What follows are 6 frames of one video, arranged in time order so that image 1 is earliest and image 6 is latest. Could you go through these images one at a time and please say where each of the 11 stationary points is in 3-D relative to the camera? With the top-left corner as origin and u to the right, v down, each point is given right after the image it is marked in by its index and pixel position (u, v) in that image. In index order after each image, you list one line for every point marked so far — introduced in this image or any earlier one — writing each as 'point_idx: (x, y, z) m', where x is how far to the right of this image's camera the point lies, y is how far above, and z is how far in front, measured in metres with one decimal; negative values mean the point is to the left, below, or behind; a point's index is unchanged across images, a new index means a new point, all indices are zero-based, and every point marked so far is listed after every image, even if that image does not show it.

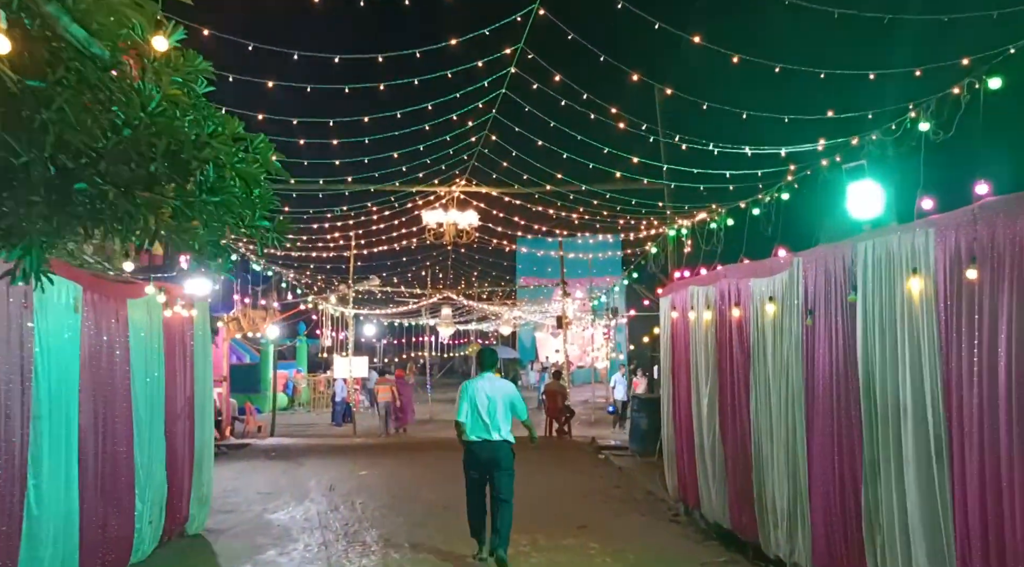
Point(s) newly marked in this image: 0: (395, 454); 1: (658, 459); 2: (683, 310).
0: (-2.4, -3.5, +16.3) m
1: (+2.6, -3.1, +14.1) m
2: (+2.0, -0.3, +9.2) m
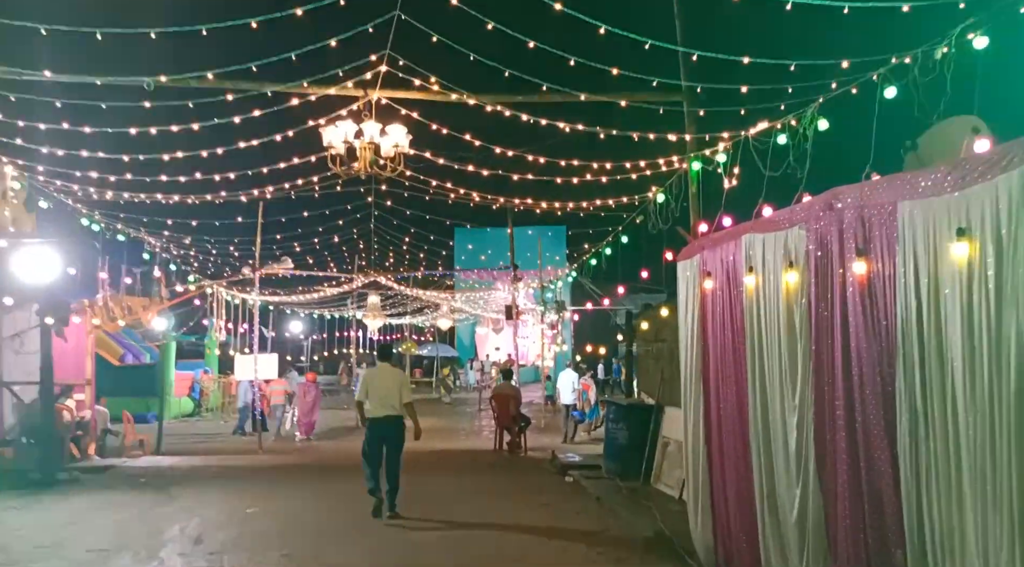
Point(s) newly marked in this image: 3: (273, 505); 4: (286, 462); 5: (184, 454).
0: (-3.3, -3.1, +12.6) m
1: (+1.8, -2.7, +10.9) m
2: (+1.6, +0.1, +6.0) m
3: (-3.1, -2.9, +10.4) m
4: (-4.1, -3.2, +14.3) m
5: (-7.0, -3.7, +16.9) m
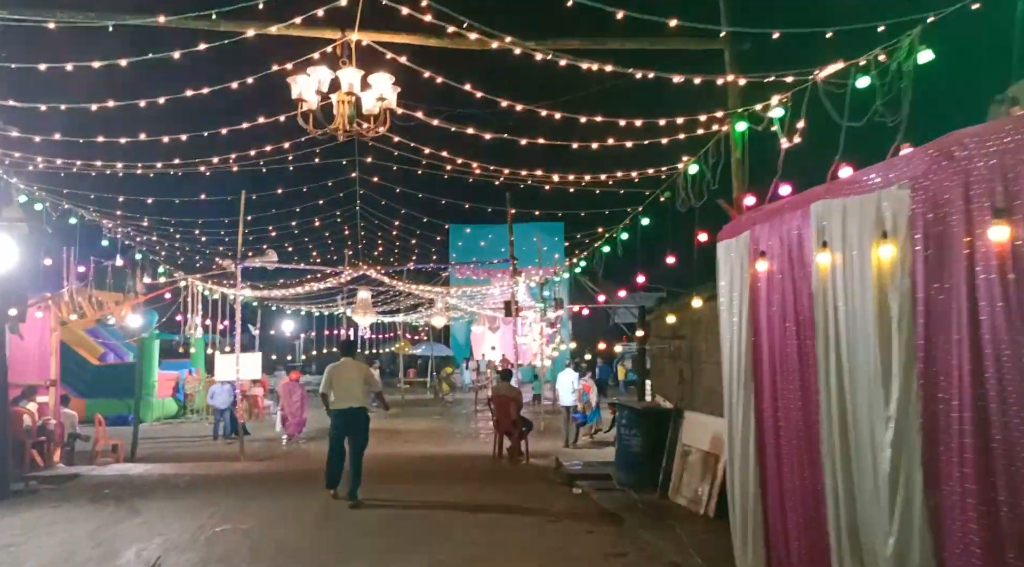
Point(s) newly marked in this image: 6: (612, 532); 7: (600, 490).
0: (-3.3, -2.9, +11.5) m
1: (+1.8, -2.6, +9.8) m
2: (+1.7, +0.2, +4.8) m
3: (-3.1, -2.8, +9.3) m
4: (-4.1, -3.1, +13.2) m
5: (-7.0, -3.6, +15.7) m
6: (+1.1, -2.6, +8.4) m
7: (+1.2, -2.7, +10.5) m
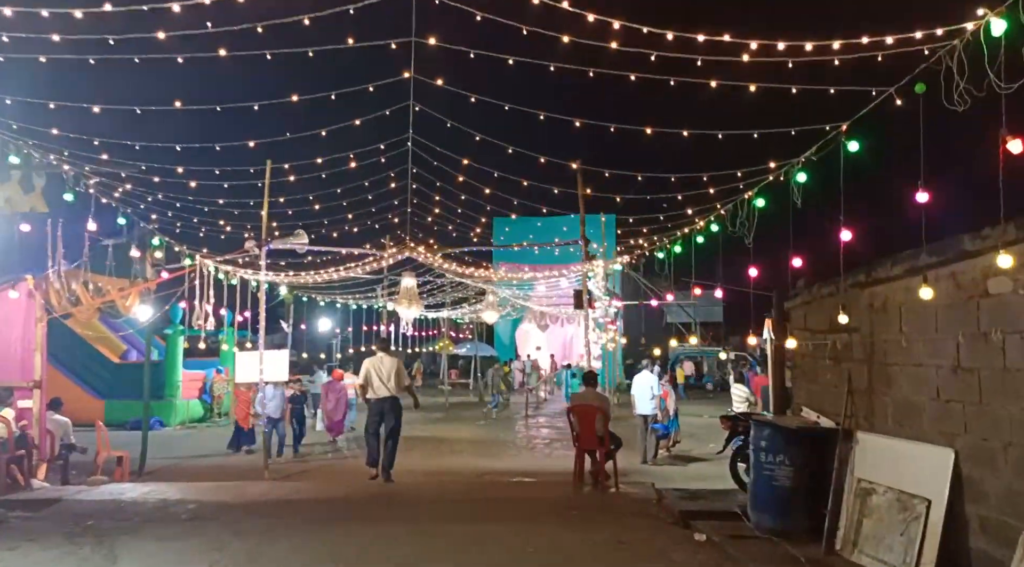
0: (-2.3, -2.7, +8.9) m
1: (+2.8, -2.4, +7.0) m
2: (+2.4, +0.4, +2.1) m
3: (-2.2, -2.5, +6.7) m
4: (-3.0, -2.8, +10.7) m
5: (-5.8, -3.3, +13.3) m
6: (+1.9, -2.4, +5.6) m
7: (+2.1, -2.5, +7.7) m
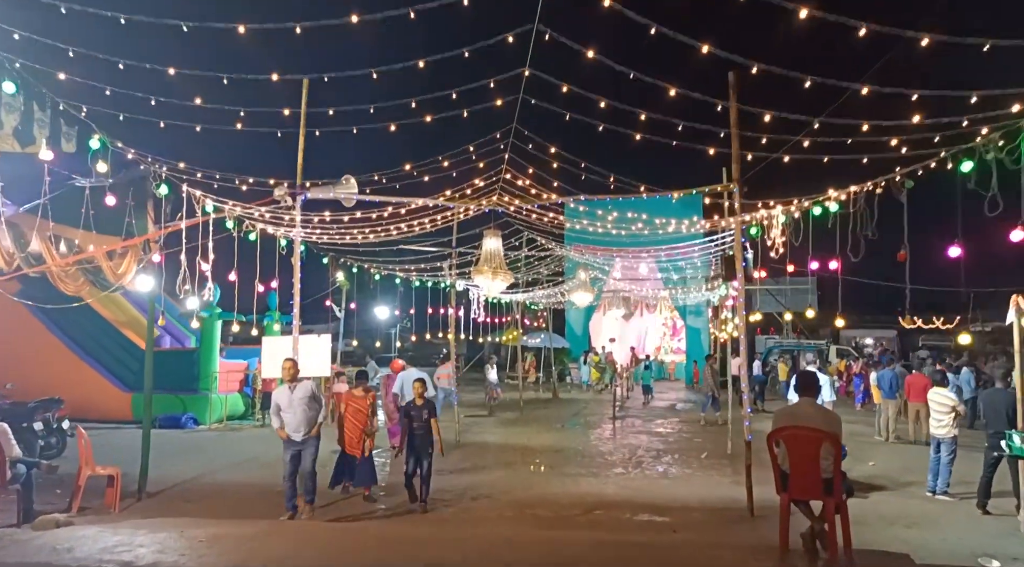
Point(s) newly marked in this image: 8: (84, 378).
0: (-1.0, -2.2, +5.1) m
1: (+3.9, -1.9, +2.8) m
2: (+3.1, +0.8, -2.1) m
3: (-1.1, -2.1, +2.9) m
4: (-1.6, -2.3, +6.9) m
5: (-4.2, -2.8, +9.8) m
6: (+2.9, -2.0, +1.5) m
7: (+3.3, -2.0, +3.6) m
8: (-10.0, -2.1, +18.4) m
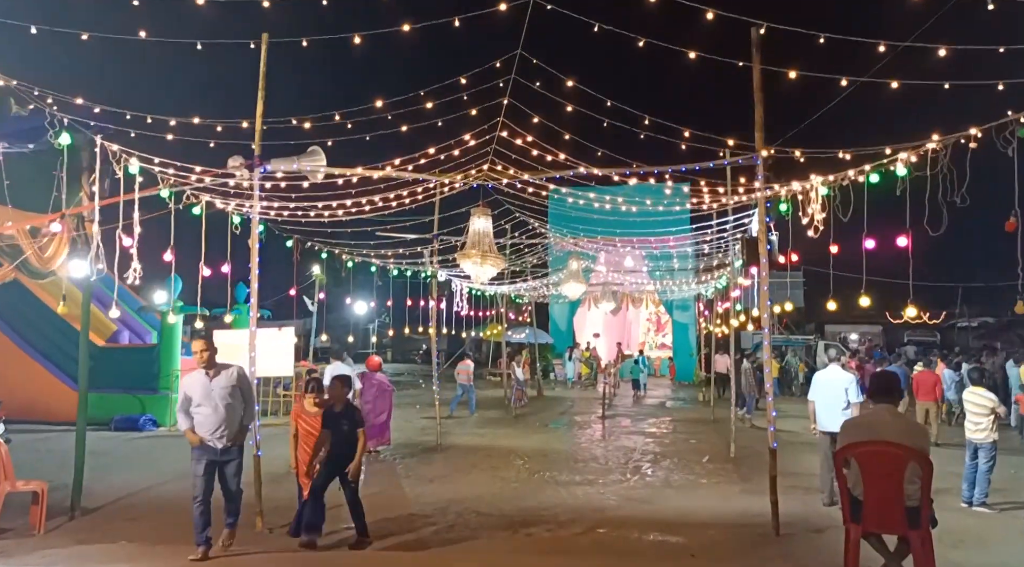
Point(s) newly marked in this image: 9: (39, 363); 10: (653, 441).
0: (-1.0, -2.1, +3.8) m
1: (+4.0, -1.8, +1.6) m
2: (+3.4, +0.9, -3.4) m
3: (-1.0, -1.9, +1.5) m
4: (-1.6, -2.2, +5.5) m
5: (-4.3, -2.6, +8.3) m
6: (+3.0, -1.8, +0.3) m
7: (+3.3, -1.9, +2.4) m
8: (-10.3, -1.9, +16.8) m
9: (-10.0, -1.6, +16.7) m
10: (+3.2, -3.5, +18.0) m
